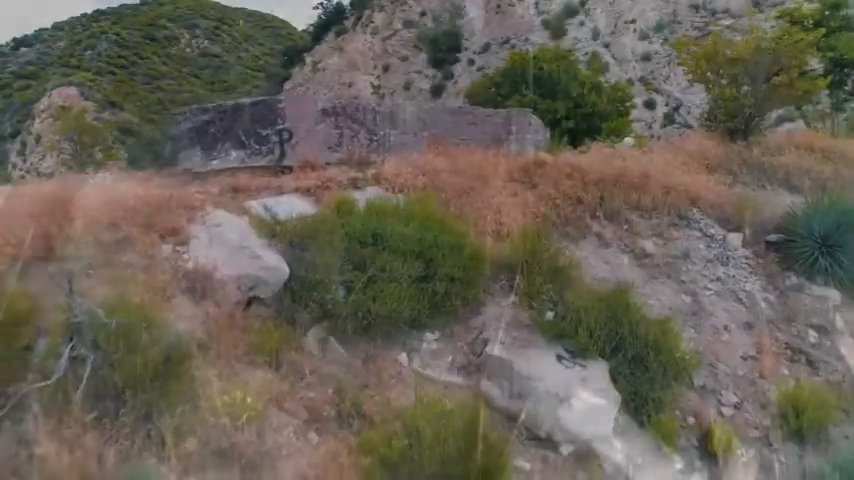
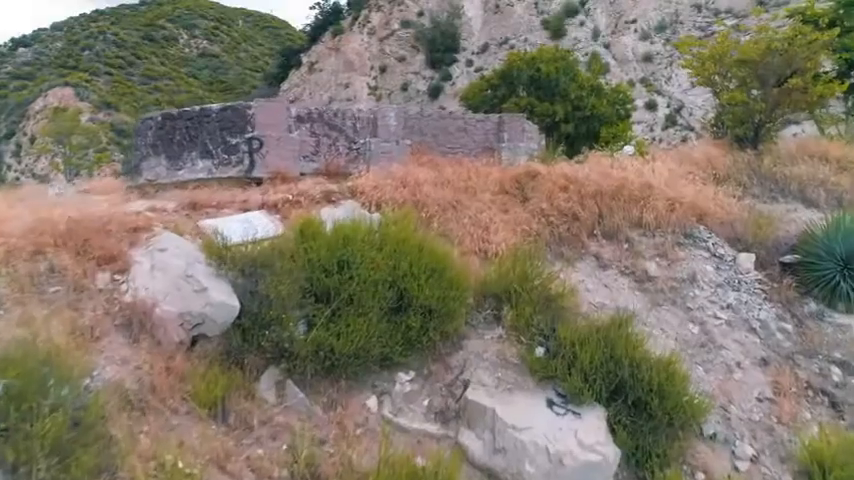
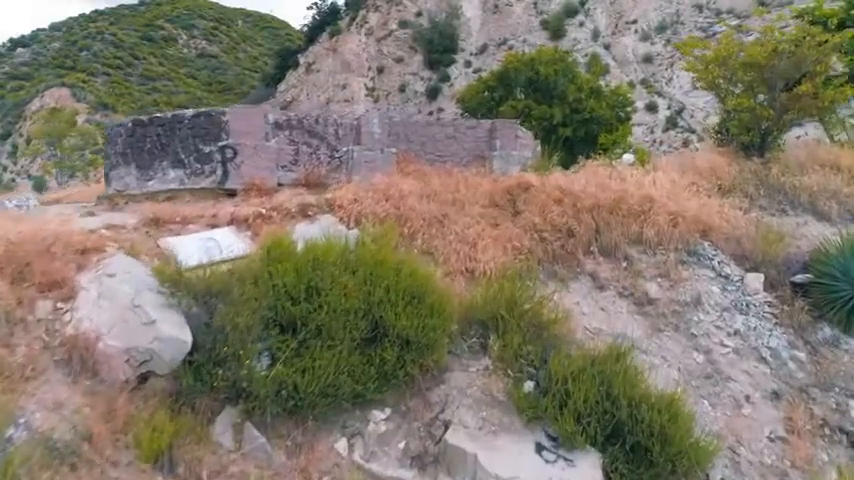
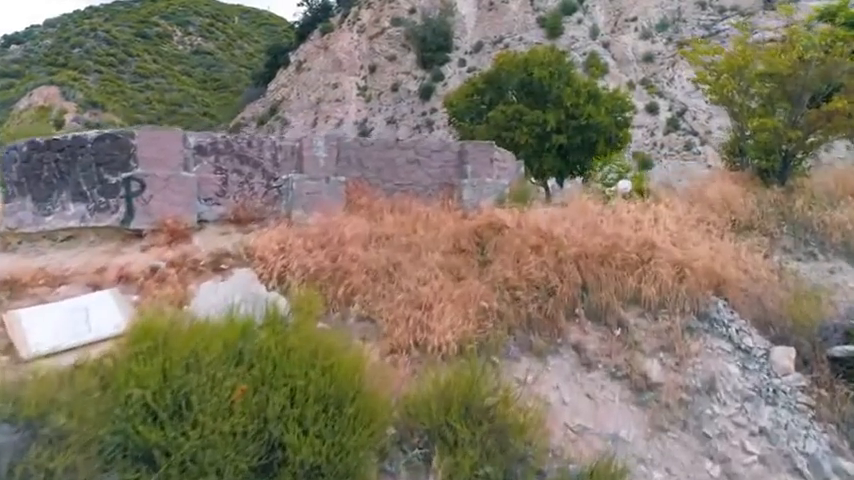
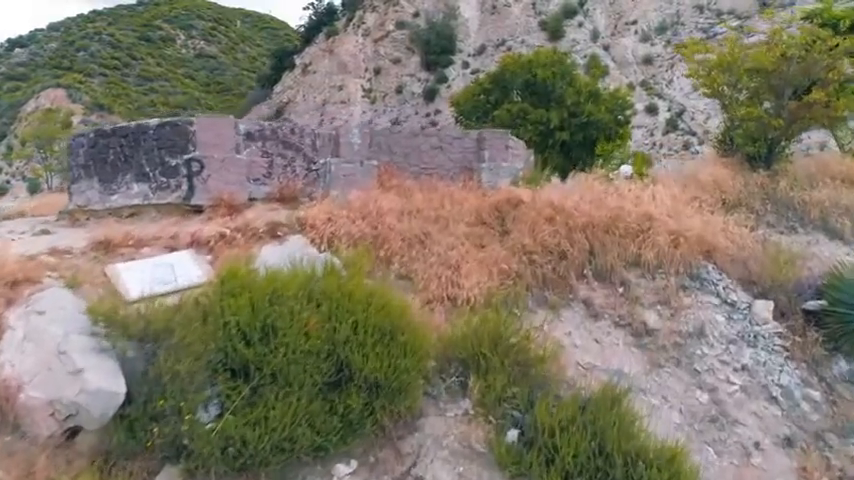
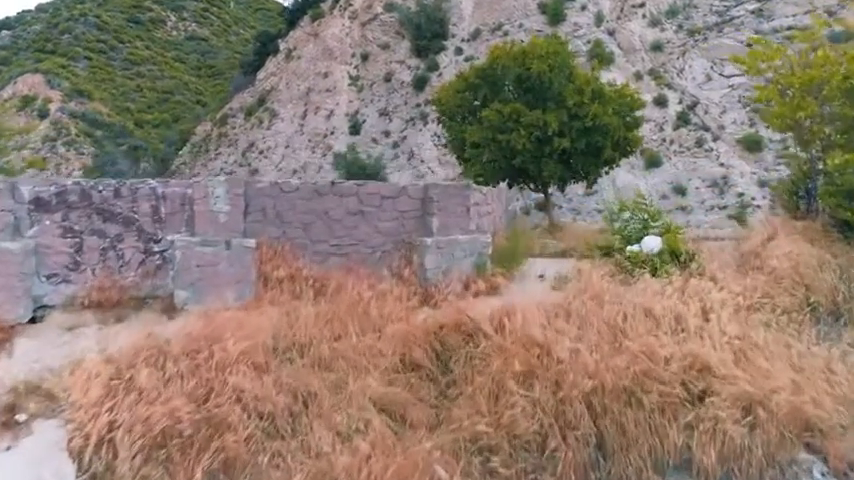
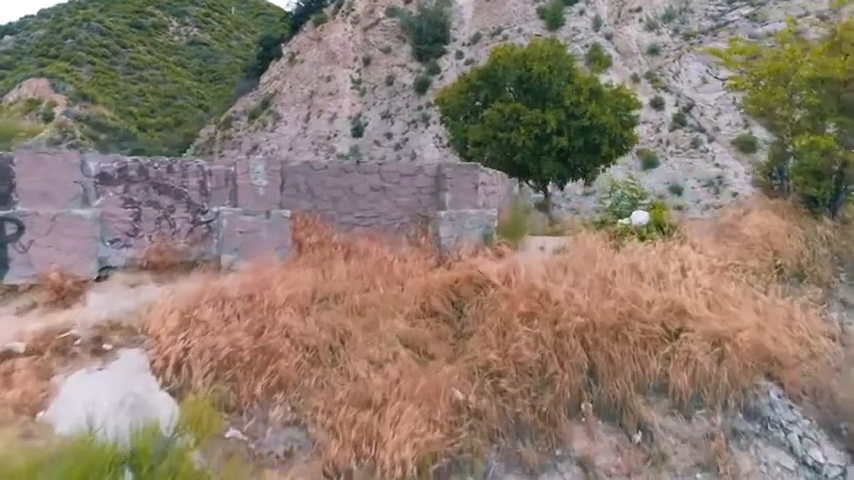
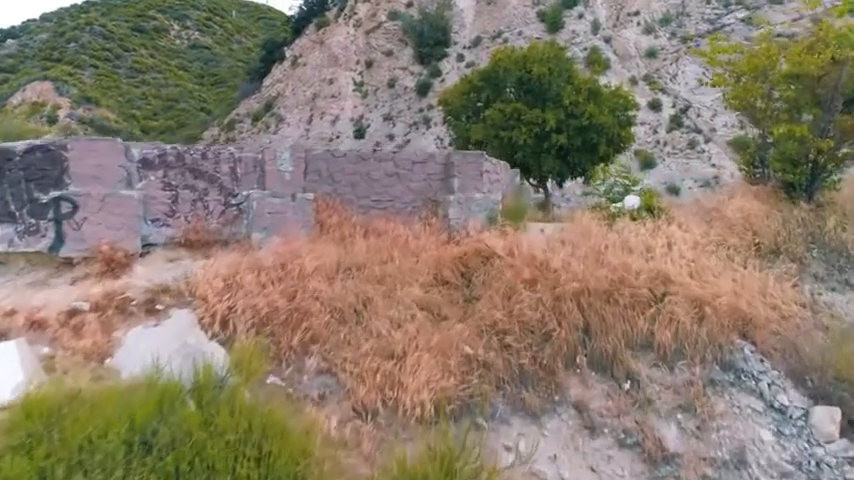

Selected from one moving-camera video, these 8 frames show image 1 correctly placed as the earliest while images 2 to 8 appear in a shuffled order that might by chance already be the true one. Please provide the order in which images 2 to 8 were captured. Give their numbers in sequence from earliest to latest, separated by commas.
2, 3, 5, 4, 8, 7, 6
